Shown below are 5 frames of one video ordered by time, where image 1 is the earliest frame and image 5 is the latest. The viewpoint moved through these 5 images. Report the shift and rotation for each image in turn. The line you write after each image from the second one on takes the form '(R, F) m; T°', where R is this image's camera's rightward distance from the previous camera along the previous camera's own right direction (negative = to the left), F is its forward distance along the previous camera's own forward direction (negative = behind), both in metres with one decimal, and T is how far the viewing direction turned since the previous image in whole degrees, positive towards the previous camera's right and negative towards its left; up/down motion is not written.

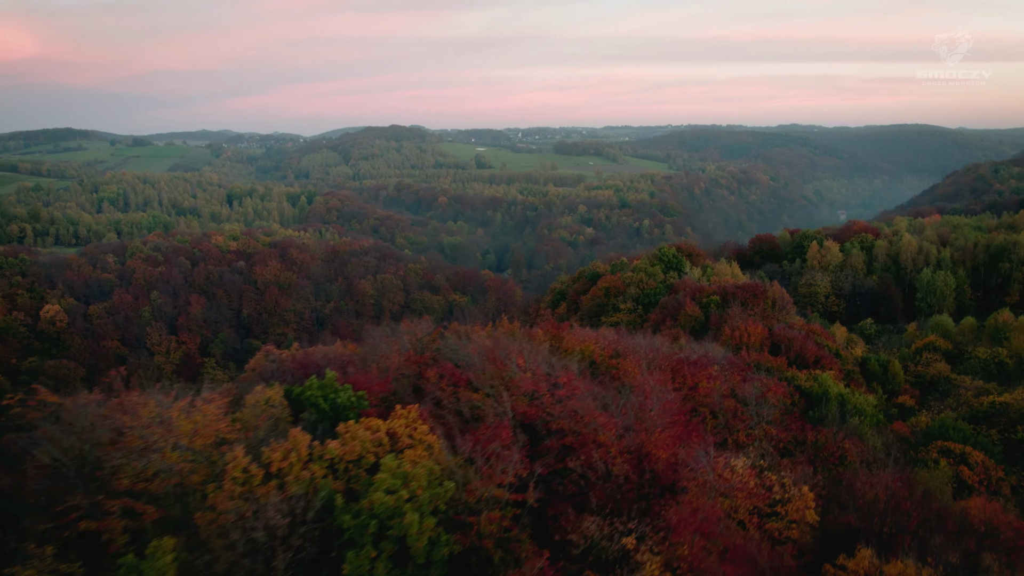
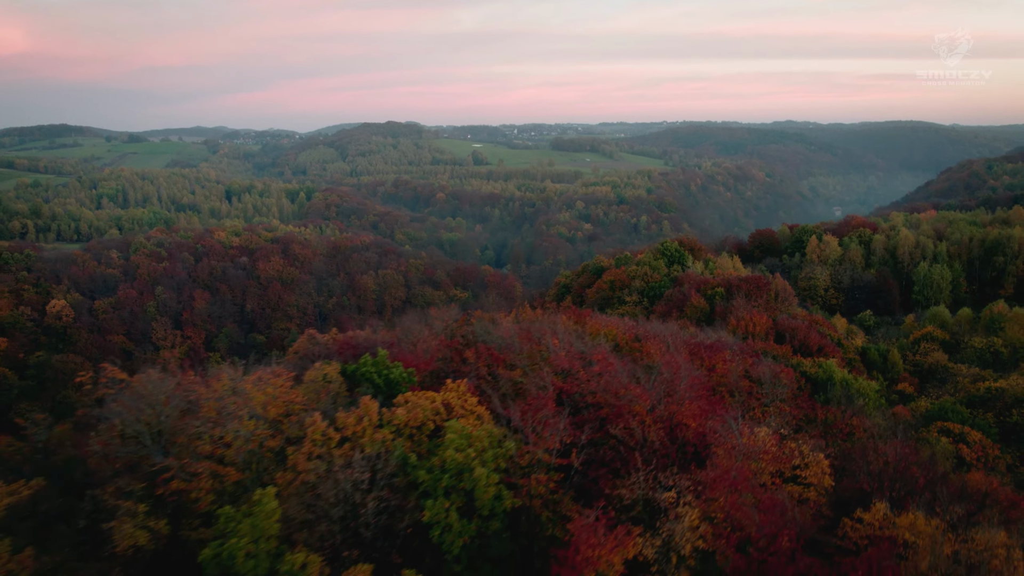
(-0.6, -0.9) m; 0°
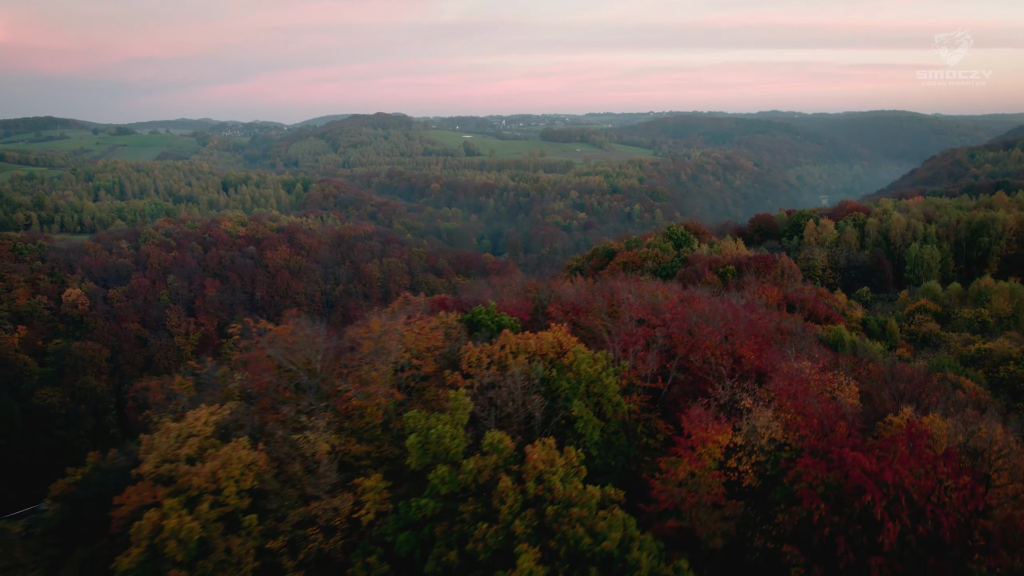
(-1.8, -2.3) m; +1°
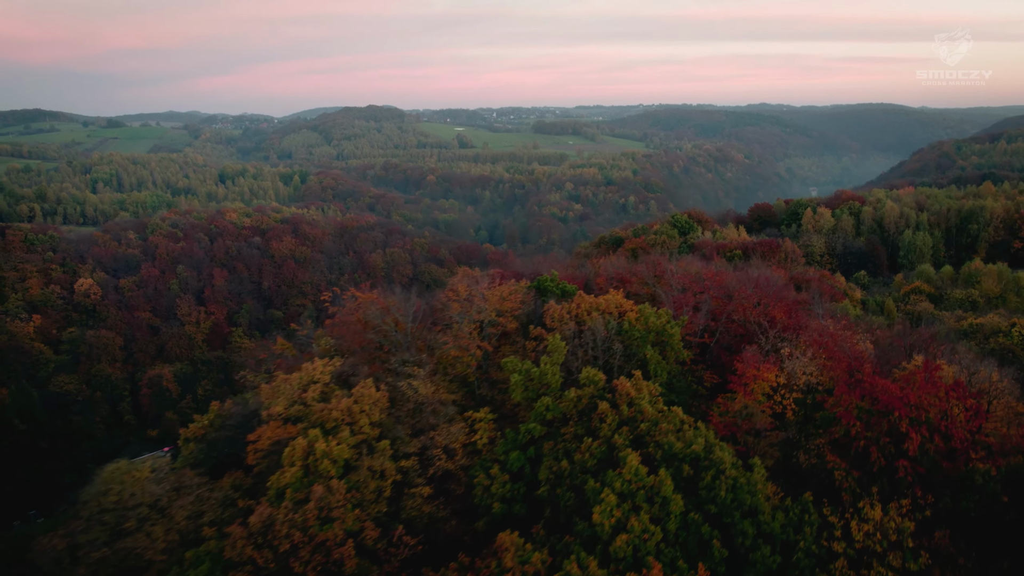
(-1.5, -1.9) m; +1°
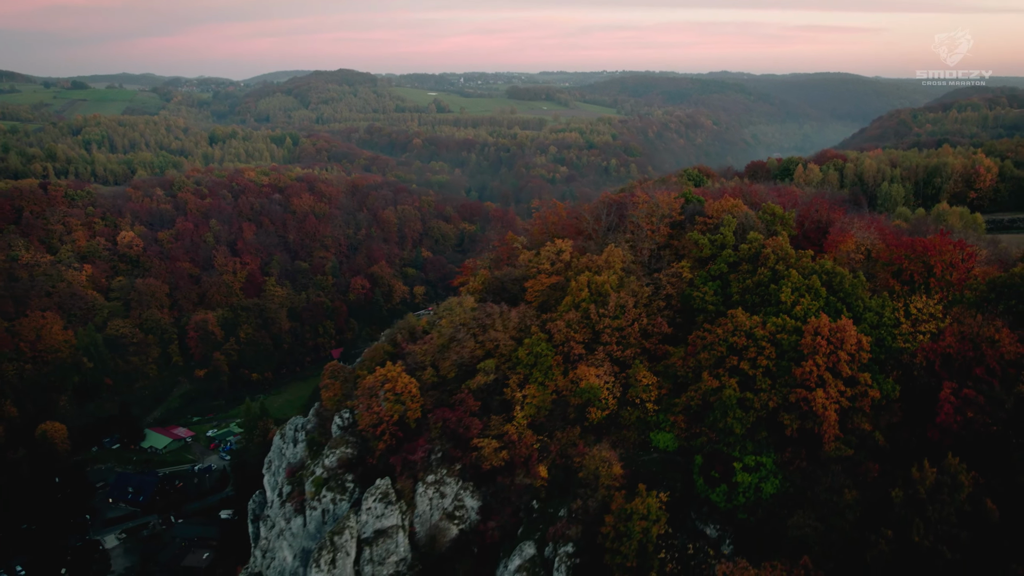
(-5.9, -7.3) m; +3°
